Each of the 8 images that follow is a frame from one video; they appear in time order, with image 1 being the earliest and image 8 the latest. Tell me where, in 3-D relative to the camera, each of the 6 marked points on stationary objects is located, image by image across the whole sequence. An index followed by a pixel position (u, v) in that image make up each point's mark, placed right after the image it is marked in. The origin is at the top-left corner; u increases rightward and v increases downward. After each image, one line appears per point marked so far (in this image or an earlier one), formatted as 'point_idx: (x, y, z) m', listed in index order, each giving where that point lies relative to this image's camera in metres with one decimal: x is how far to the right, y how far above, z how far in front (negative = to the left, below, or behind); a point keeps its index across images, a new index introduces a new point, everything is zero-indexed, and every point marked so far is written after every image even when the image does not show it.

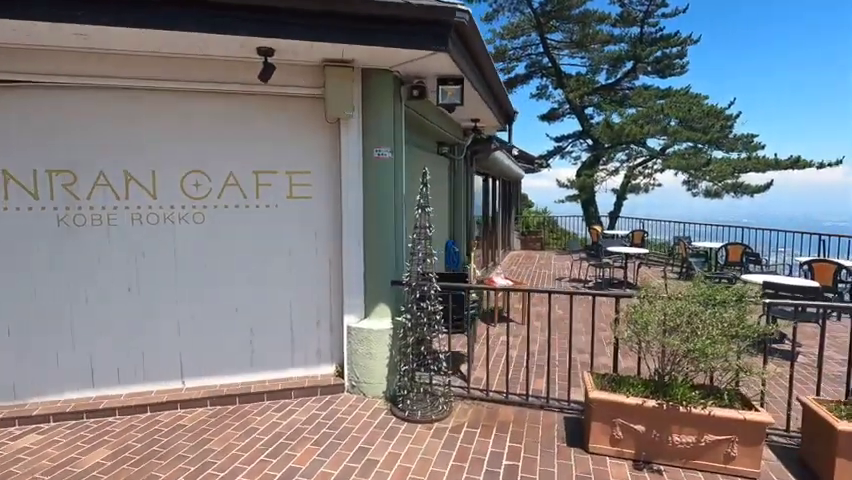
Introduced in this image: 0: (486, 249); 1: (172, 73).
0: (+1.3, -0.2, +9.5) m
1: (-1.7, +1.1, +3.0) m
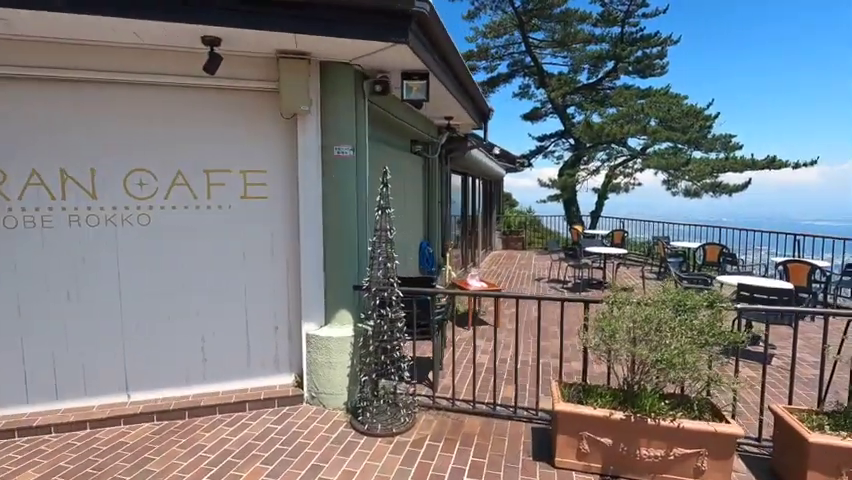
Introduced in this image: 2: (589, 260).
0: (+0.8, -0.2, +9.3) m
1: (-2.0, +1.1, +2.8) m
2: (+2.9, -0.4, +7.9) m
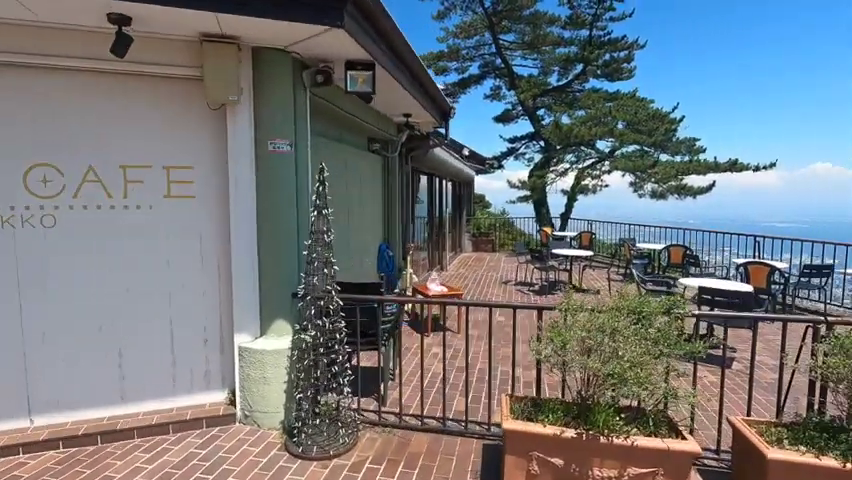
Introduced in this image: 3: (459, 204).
0: (+0.1, -0.2, +9.1) m
1: (-2.3, +1.1, +2.5) m
2: (+2.3, -0.4, +7.8) m
3: (+0.9, +1.0, +12.7) m
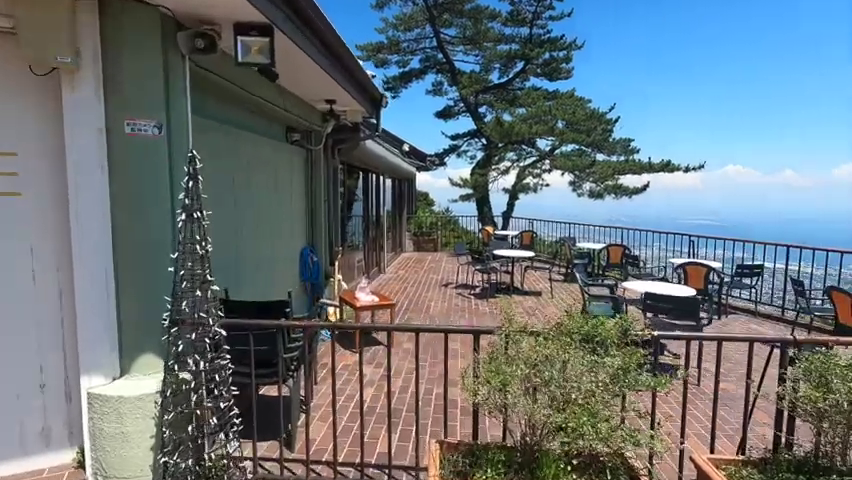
0: (-1.1, -0.3, +8.5) m
1: (-2.7, +1.0, +1.6) m
2: (+1.2, -0.4, +7.5) m
3: (-0.7, +1.0, +12.1) m
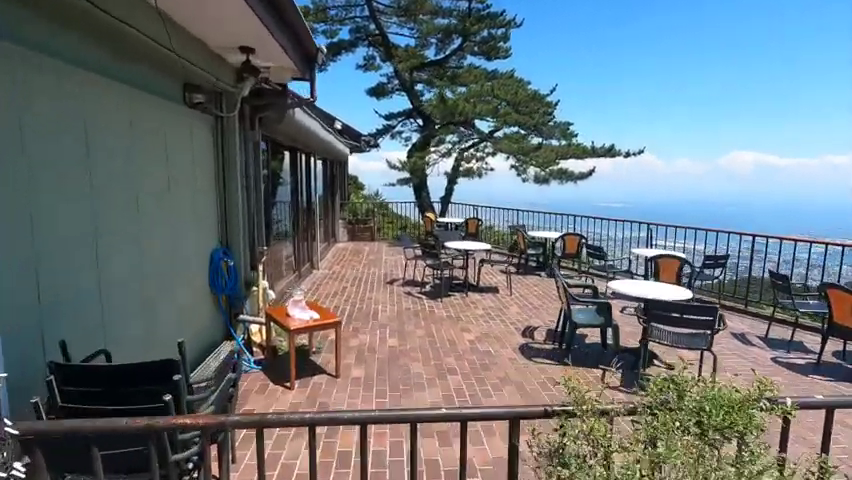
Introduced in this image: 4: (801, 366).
0: (-2.1, -0.1, +7.3) m
1: (-2.6, +0.9, +0.2) m
2: (+0.4, -0.3, +6.7) m
3: (-2.3, +1.3, +10.9) m
4: (+3.5, -1.2, +4.1) m
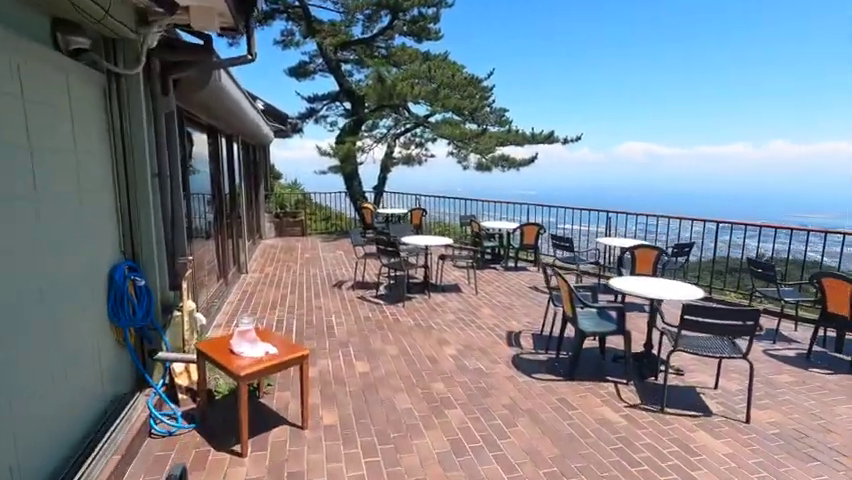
0: (-2.8, -0.1, +6.1) m
1: (-2.0, +0.7, -1.0) m
2: (-0.3, -0.2, +5.9) m
3: (-3.7, +1.4, +9.5) m
4: (+3.3, -1.1, +4.0) m
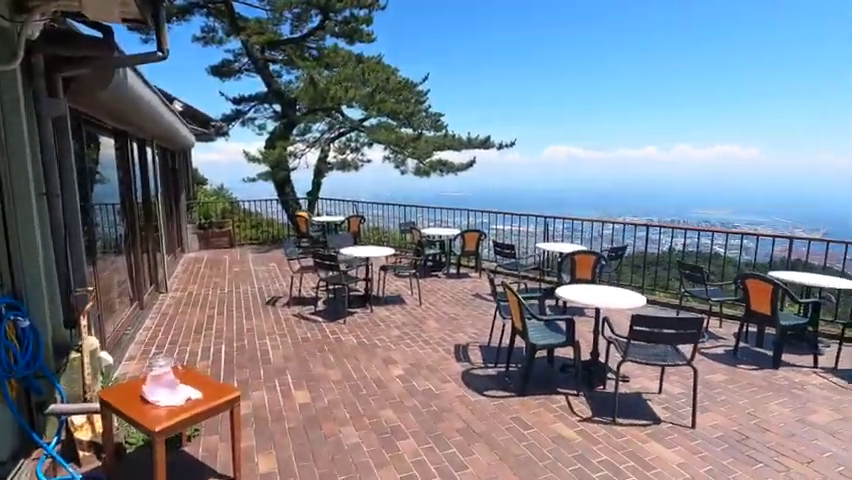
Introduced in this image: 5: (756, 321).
0: (-3.5, -0.3, +5.5) m
1: (-1.8, +0.6, -1.5) m
2: (-1.0, -0.3, +5.6) m
3: (-4.9, +1.1, +8.7) m
4: (+2.8, -1.1, +4.2) m
5: (+3.1, -0.8, +4.1) m
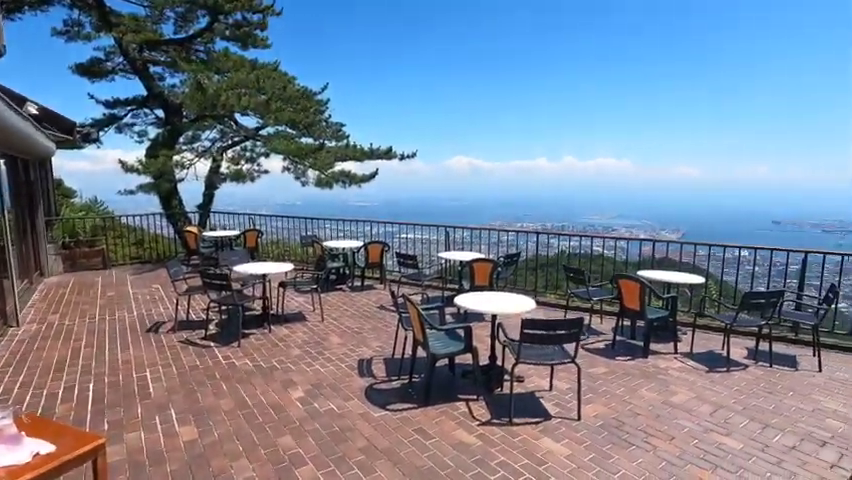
0: (-4.6, -0.6, +4.6) m
1: (-1.6, +0.5, -1.9) m
2: (-2.2, -0.5, +5.3) m
3: (-6.7, +0.7, +7.5) m
4: (+1.8, -1.1, +4.6) m
5: (+2.1, -0.8, +4.7) m
